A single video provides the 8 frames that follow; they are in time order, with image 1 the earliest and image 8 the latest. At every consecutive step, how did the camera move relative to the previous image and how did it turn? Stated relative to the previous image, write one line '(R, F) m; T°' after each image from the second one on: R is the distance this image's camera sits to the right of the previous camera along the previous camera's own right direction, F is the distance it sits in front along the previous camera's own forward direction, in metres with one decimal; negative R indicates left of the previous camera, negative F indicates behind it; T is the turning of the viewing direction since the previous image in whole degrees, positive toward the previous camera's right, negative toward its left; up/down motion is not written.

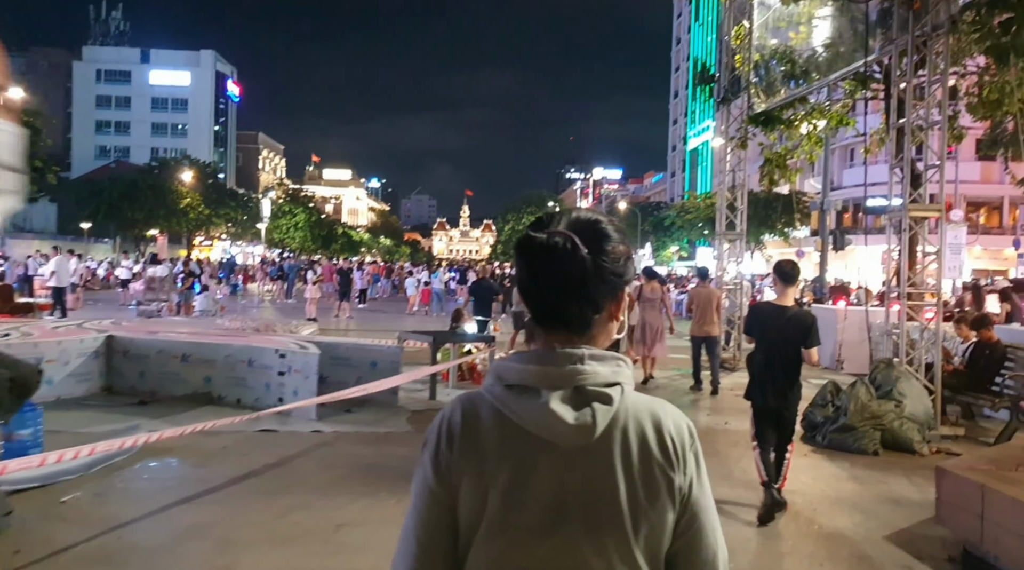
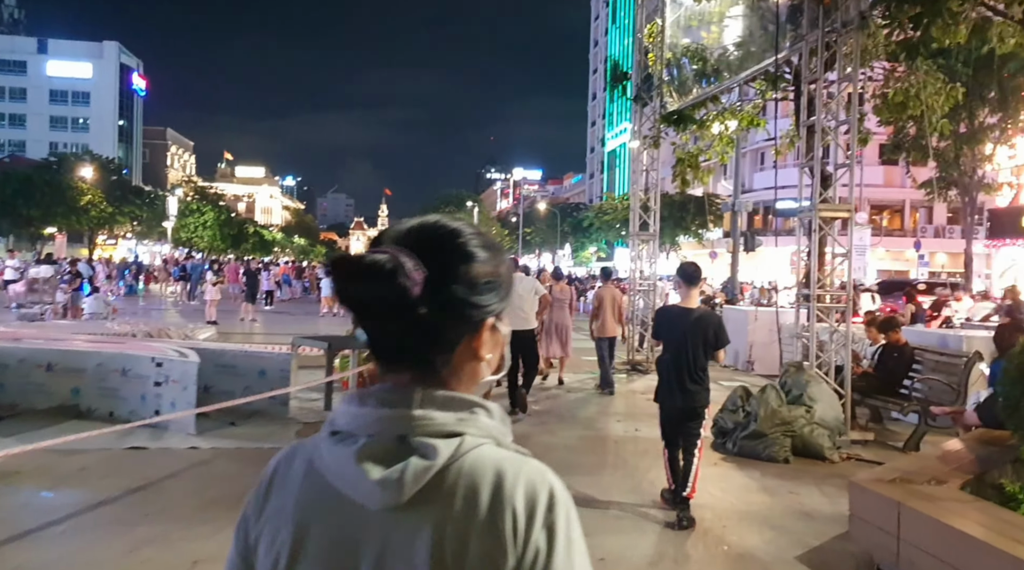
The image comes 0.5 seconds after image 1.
(+0.2, +0.5) m; +5°
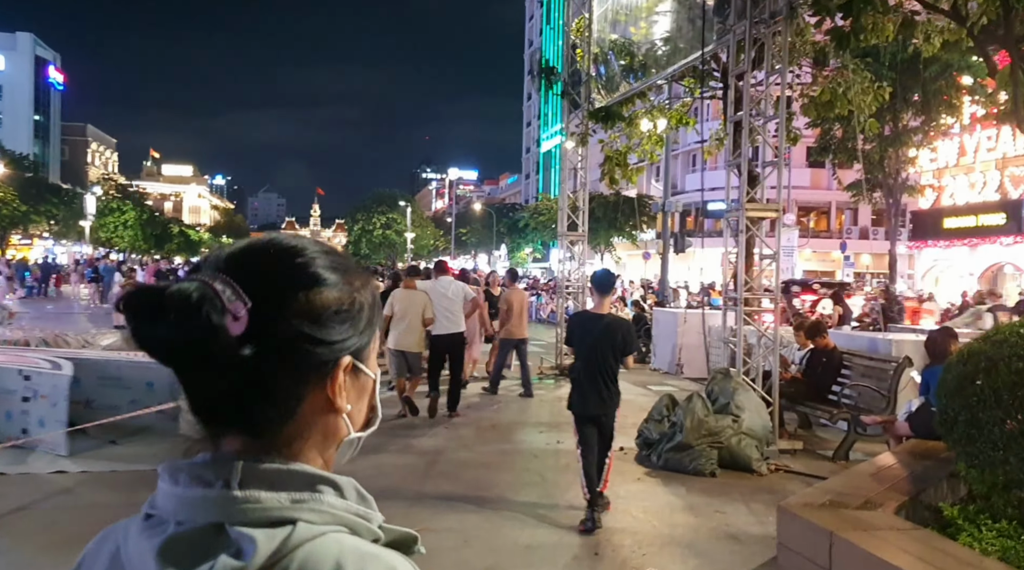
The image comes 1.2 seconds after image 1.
(+0.2, +0.6) m; +4°
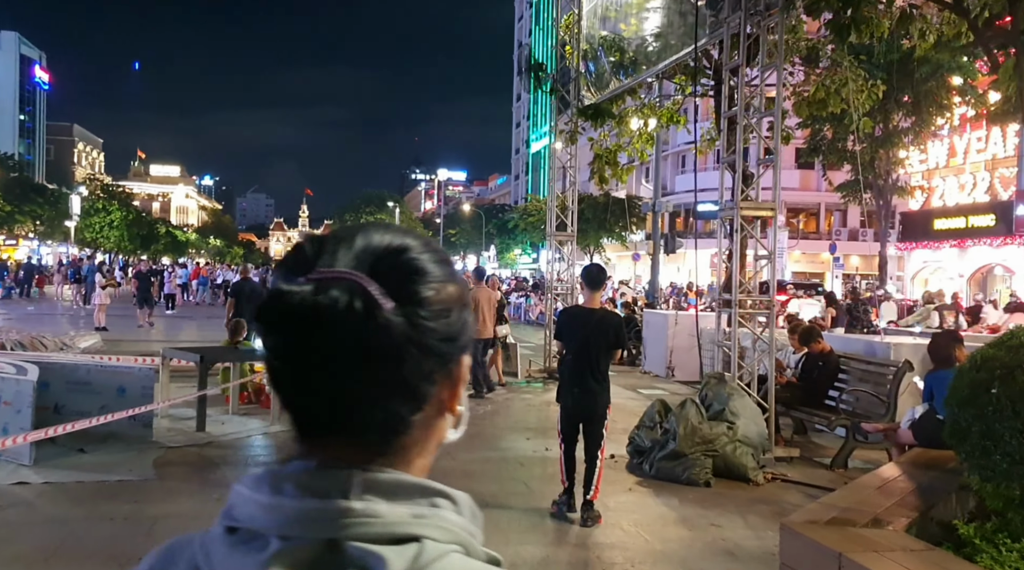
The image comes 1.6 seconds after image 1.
(0.0, +0.3) m; +1°
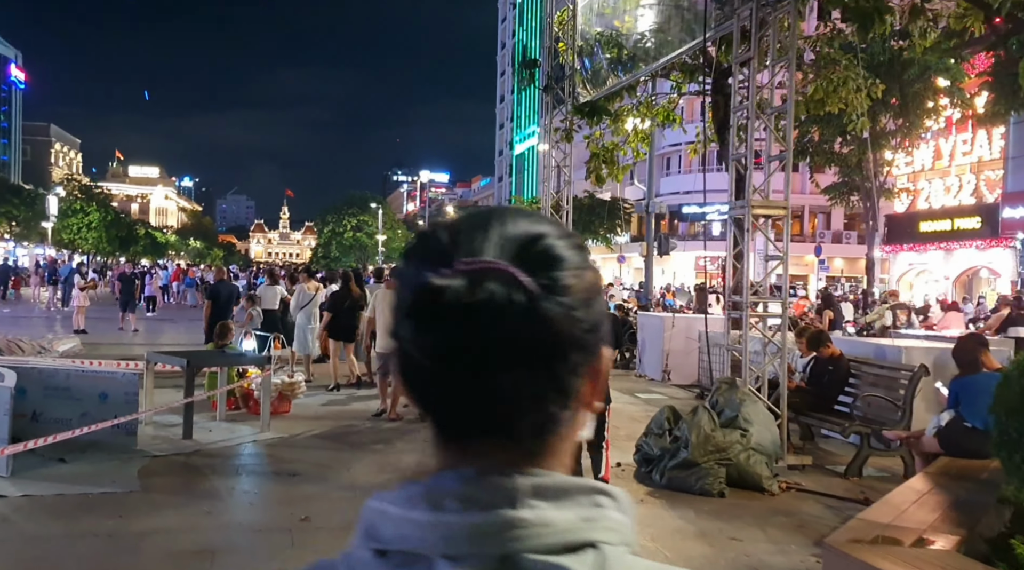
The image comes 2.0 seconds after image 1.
(-0.2, +0.3) m; +1°
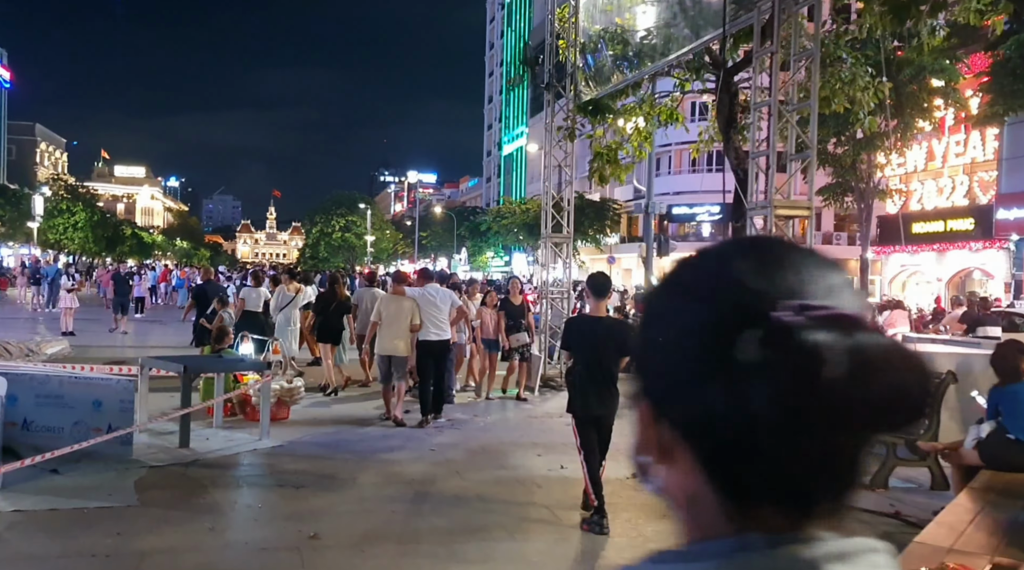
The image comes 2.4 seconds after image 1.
(-0.2, +0.3) m; +1°
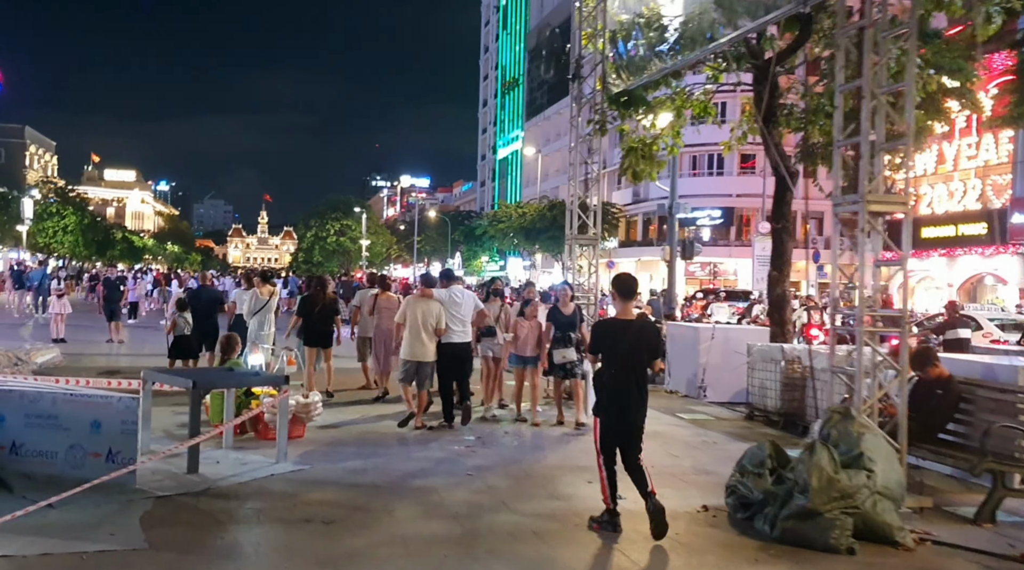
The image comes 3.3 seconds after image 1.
(-0.5, +0.8) m; +1°
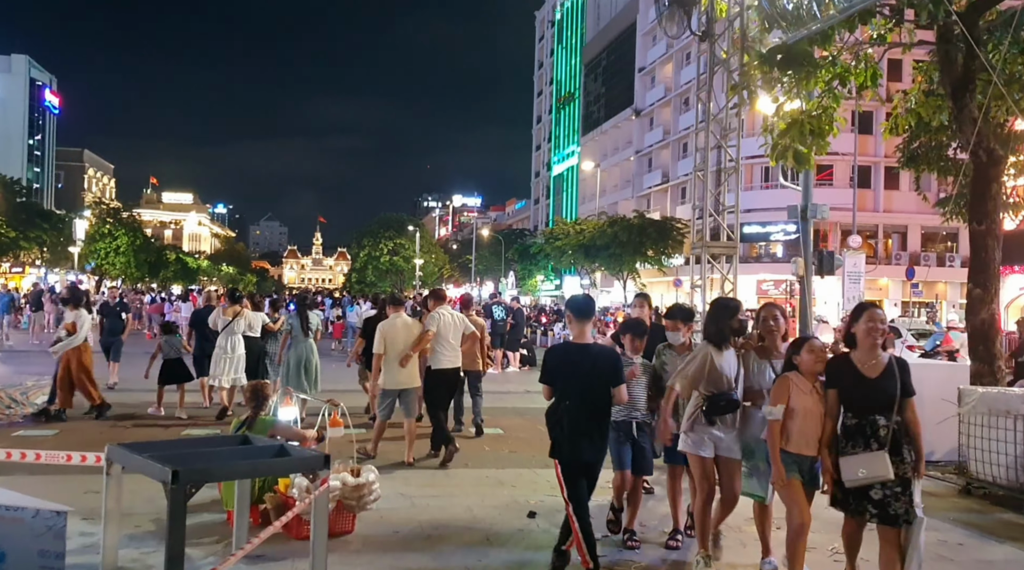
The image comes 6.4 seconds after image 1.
(-0.7, +2.8) m; -3°
